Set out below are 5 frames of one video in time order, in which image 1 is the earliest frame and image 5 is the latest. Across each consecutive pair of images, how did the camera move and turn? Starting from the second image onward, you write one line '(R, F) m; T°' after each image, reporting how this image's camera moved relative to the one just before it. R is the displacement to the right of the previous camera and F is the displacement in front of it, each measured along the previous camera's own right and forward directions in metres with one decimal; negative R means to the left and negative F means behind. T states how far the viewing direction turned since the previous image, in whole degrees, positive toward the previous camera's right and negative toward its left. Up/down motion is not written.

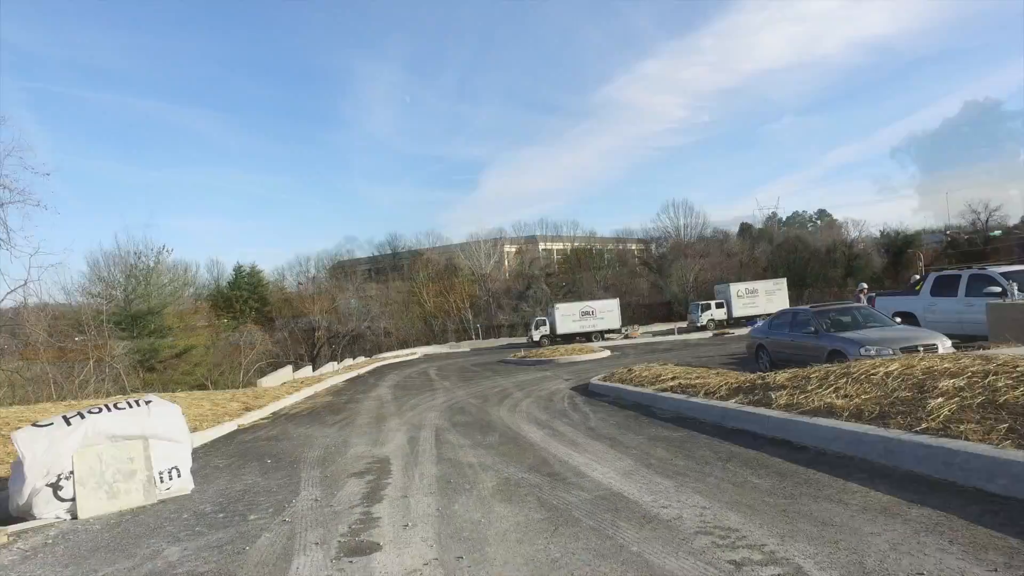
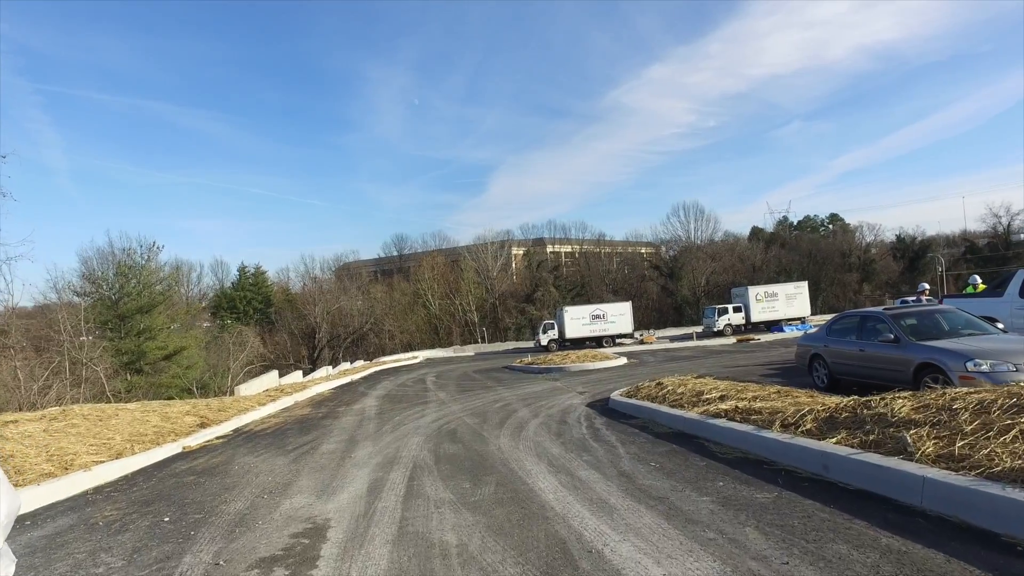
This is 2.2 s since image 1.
(0.0, +2.3) m; -1°
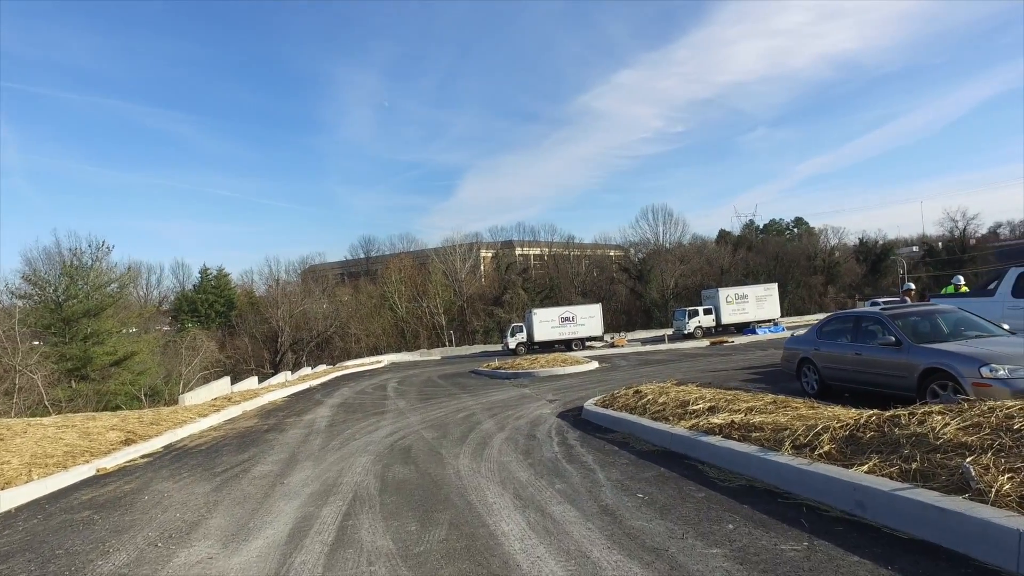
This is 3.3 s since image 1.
(+0.1, +1.1) m; +3°
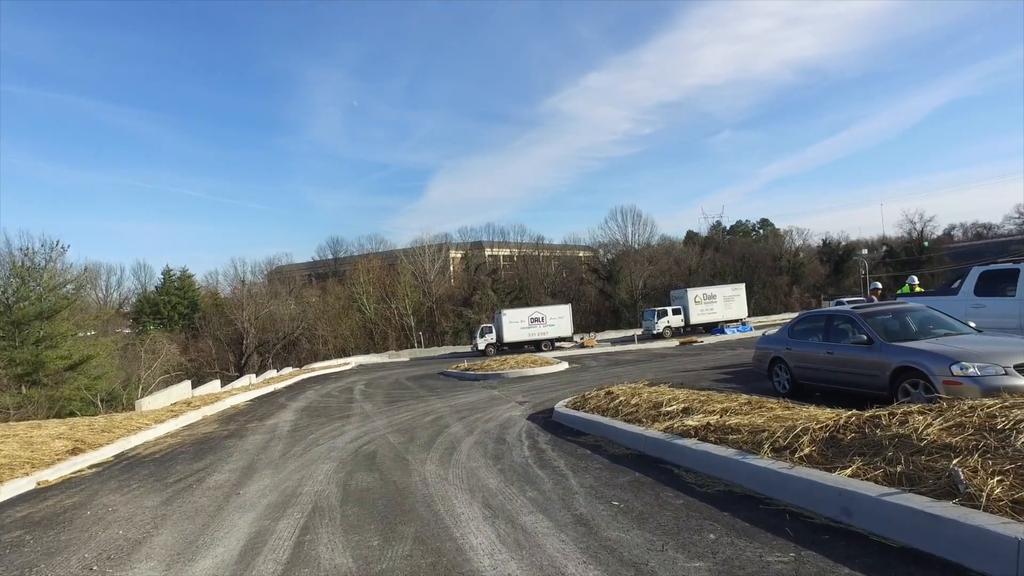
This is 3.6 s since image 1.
(0.0, +0.3) m; +3°
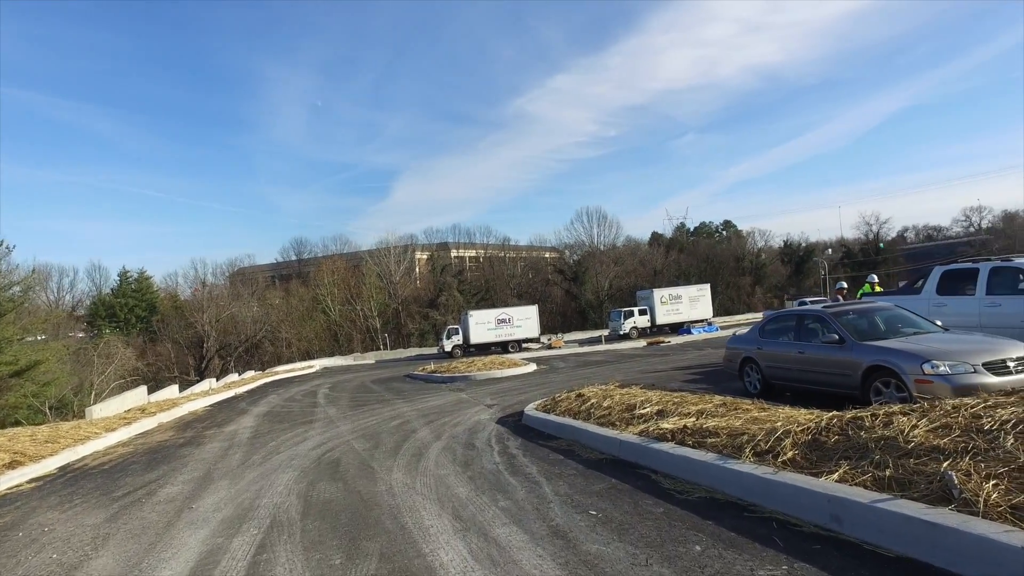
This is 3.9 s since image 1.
(0.0, +0.3) m; +3°
